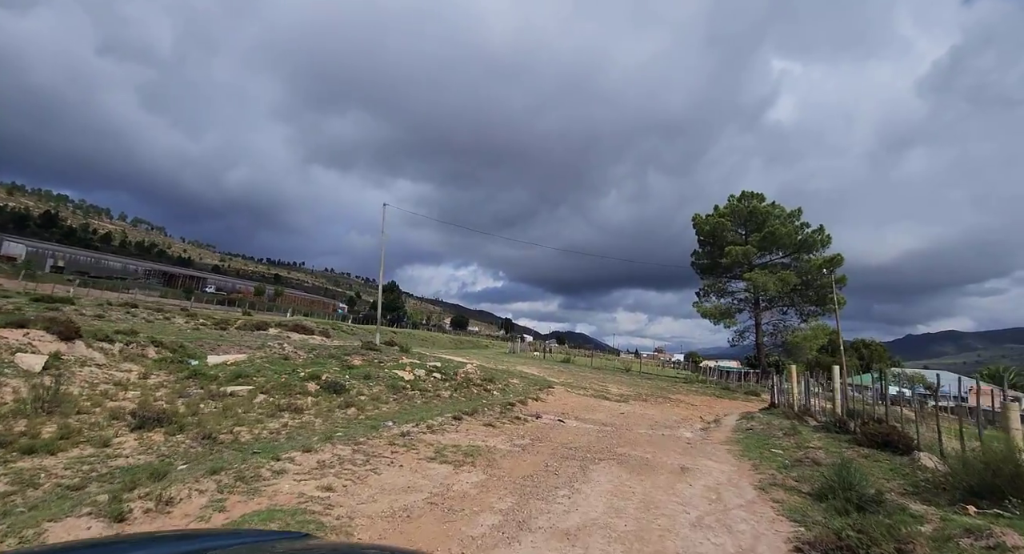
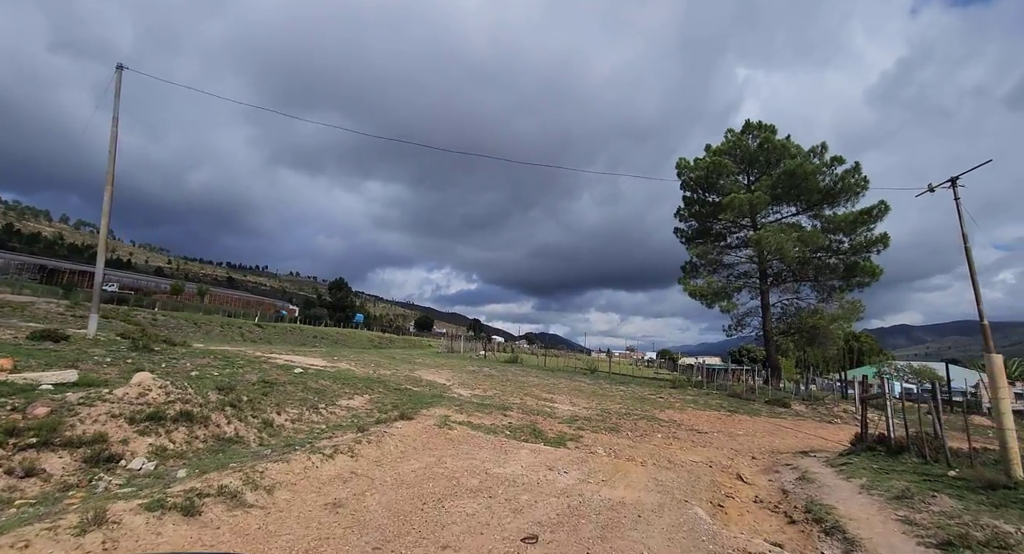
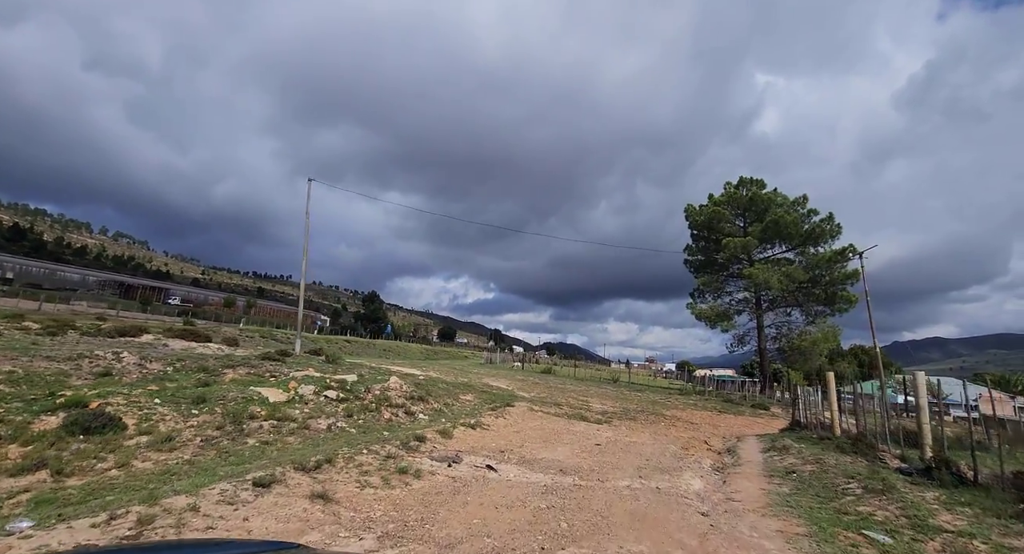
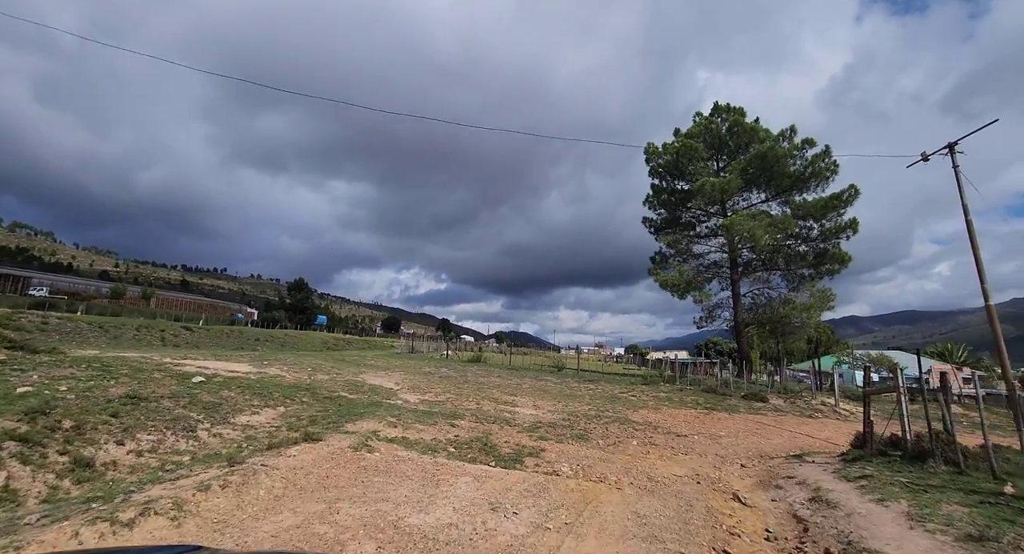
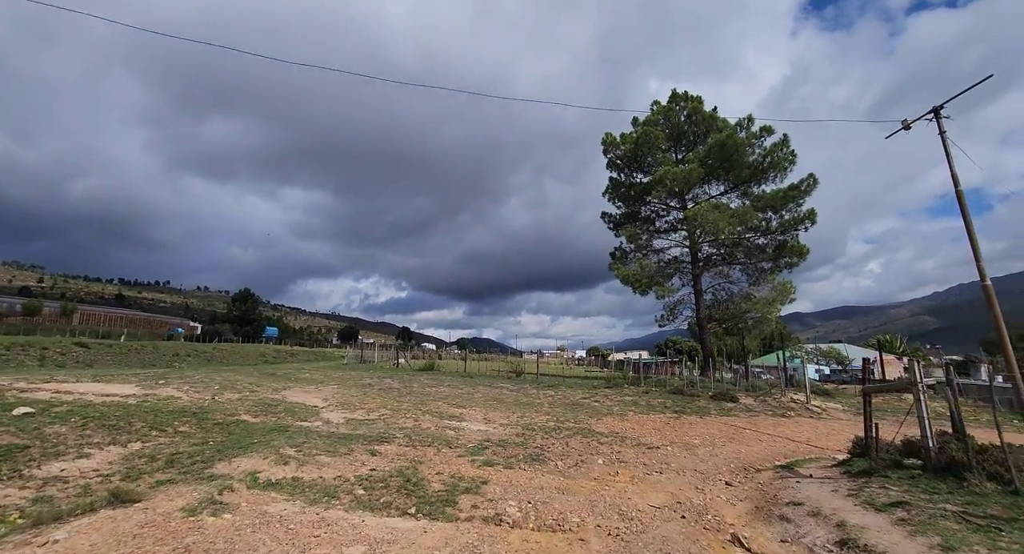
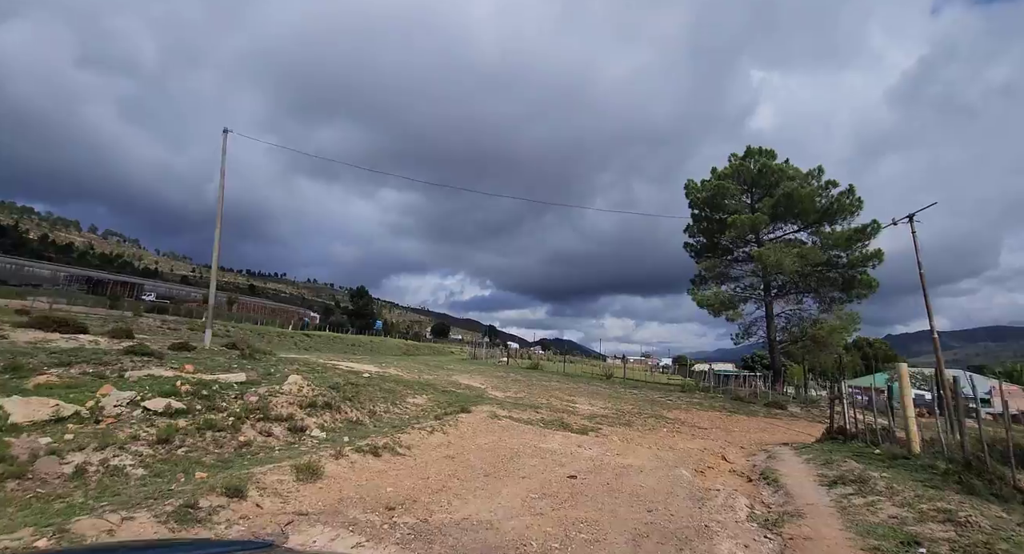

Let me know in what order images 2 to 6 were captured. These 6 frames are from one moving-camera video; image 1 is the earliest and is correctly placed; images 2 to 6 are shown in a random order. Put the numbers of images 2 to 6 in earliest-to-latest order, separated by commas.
3, 6, 2, 4, 5
